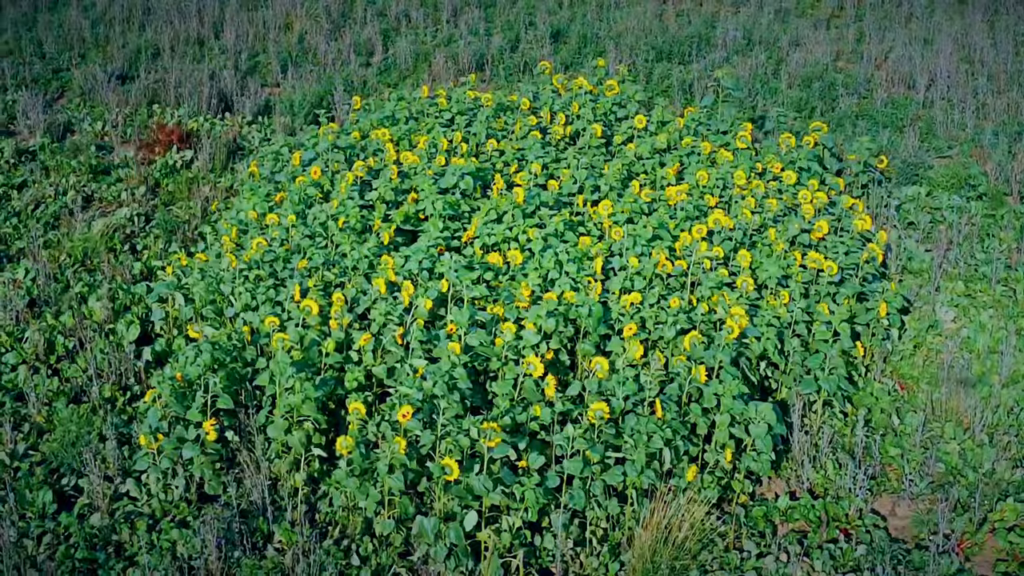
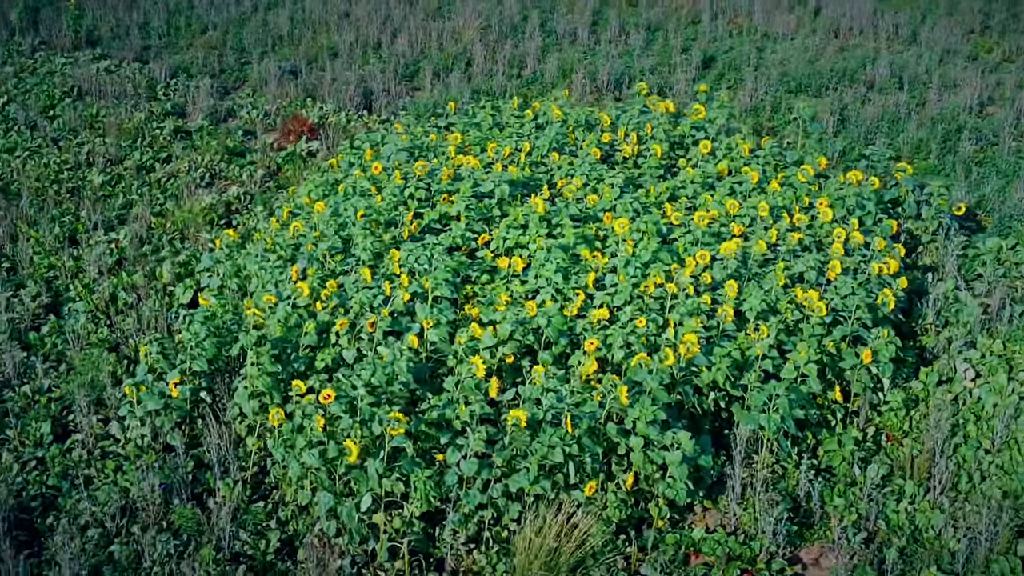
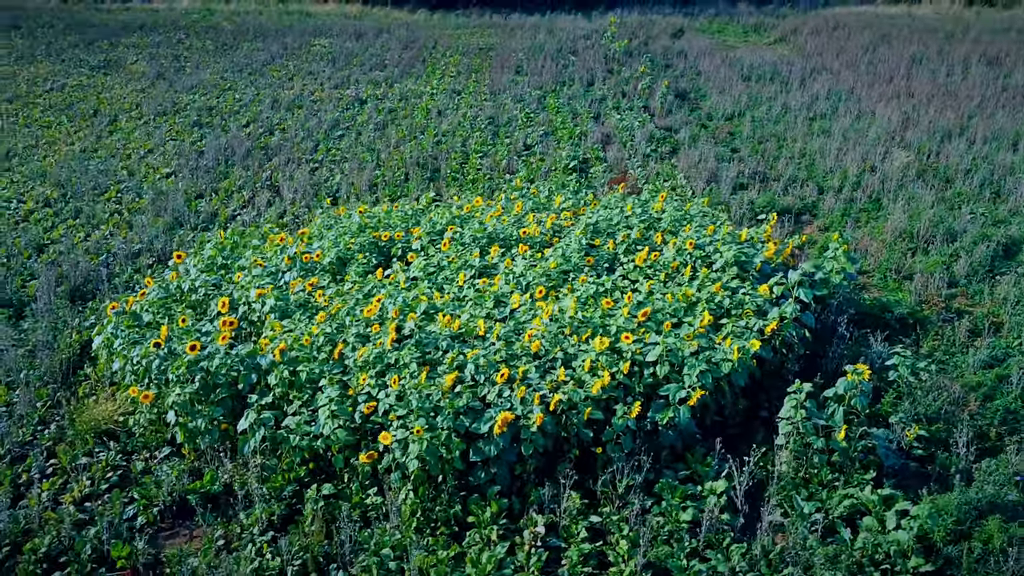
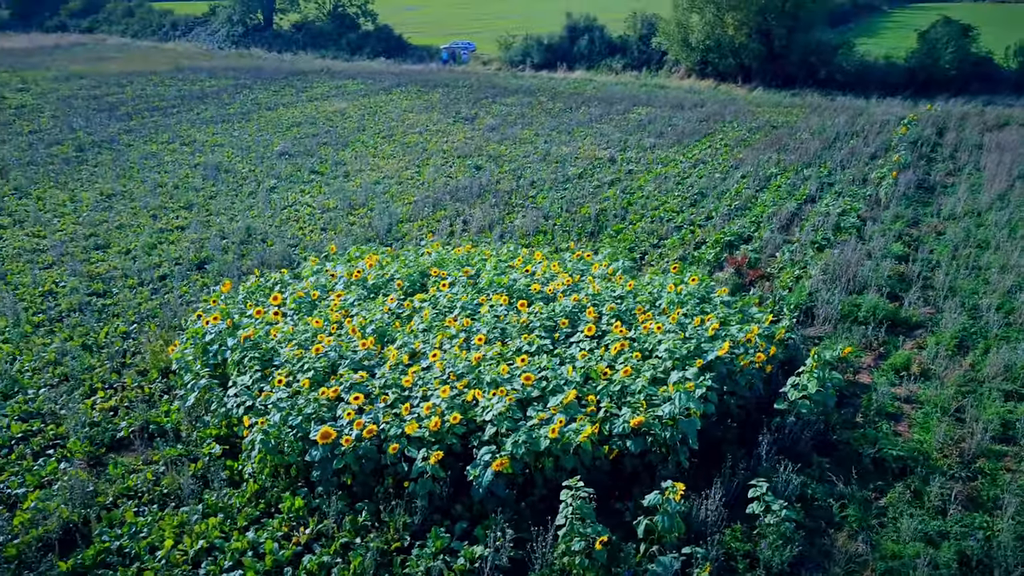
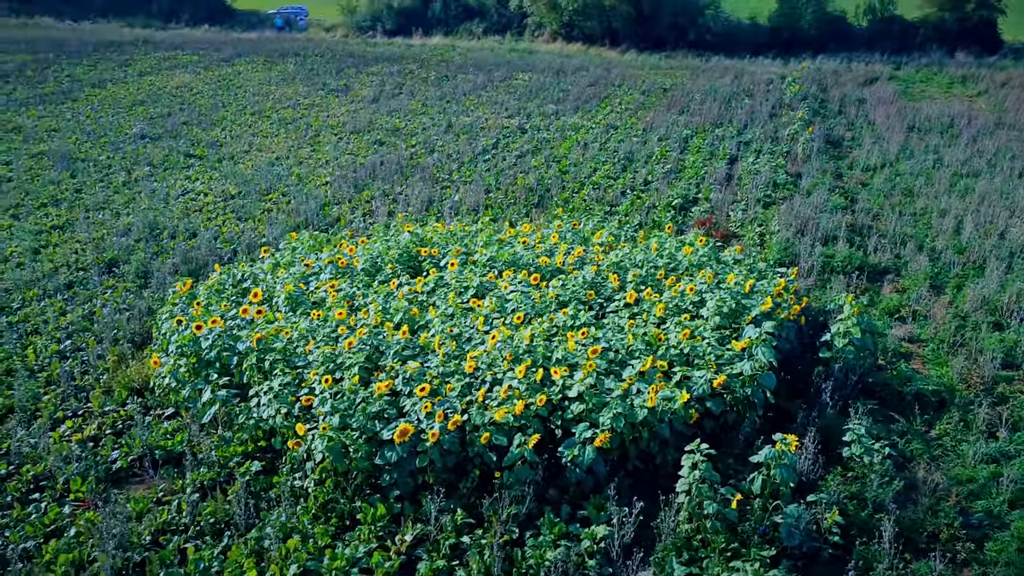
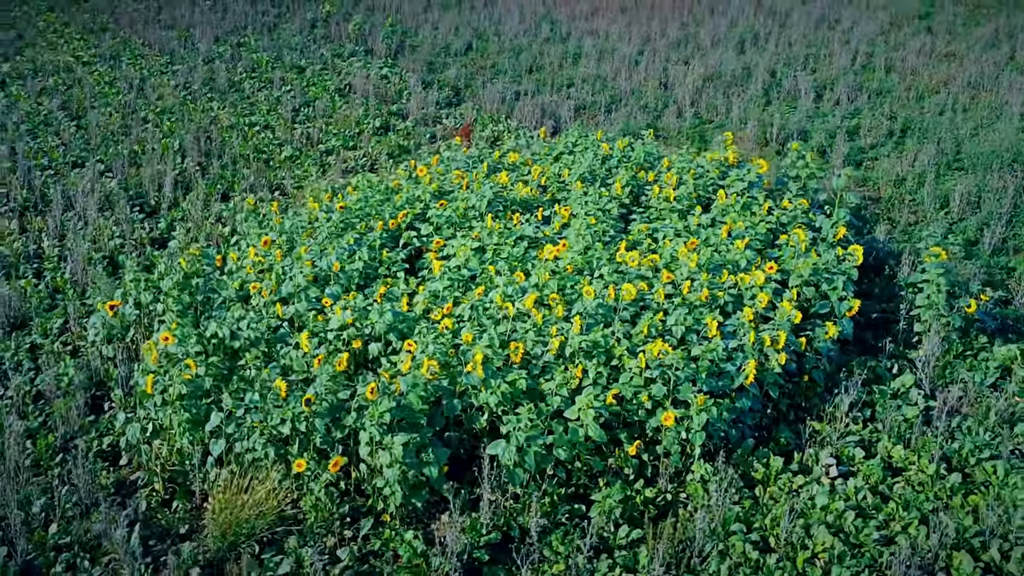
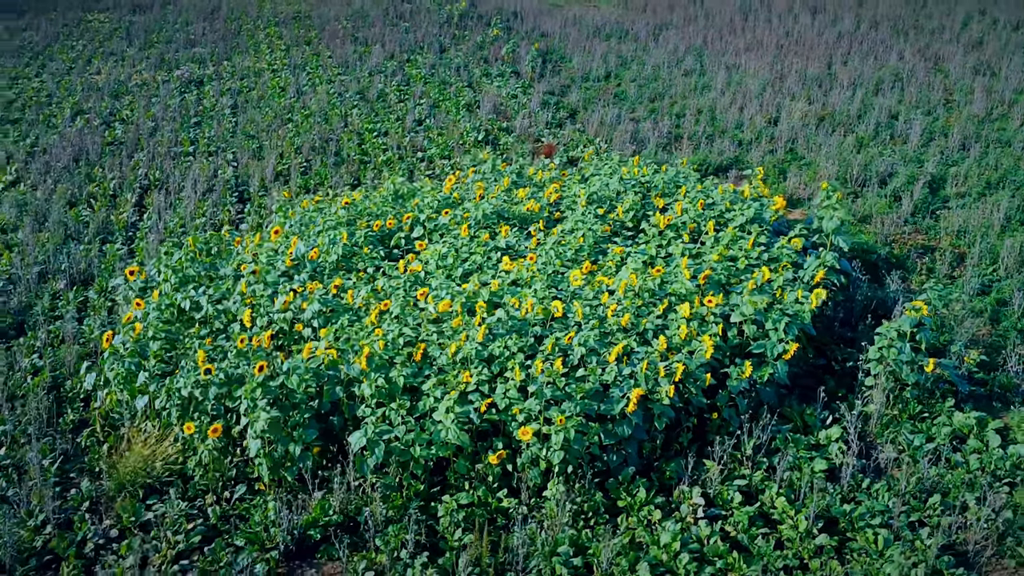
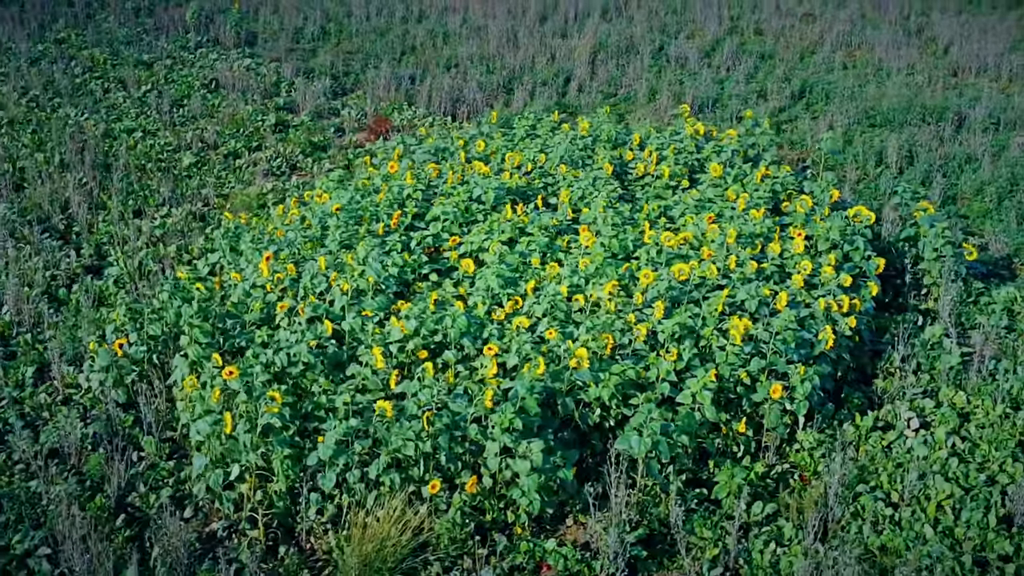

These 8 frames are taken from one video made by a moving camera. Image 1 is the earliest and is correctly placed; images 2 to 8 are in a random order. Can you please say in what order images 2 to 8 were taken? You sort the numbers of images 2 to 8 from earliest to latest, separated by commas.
2, 8, 6, 7, 3, 5, 4
